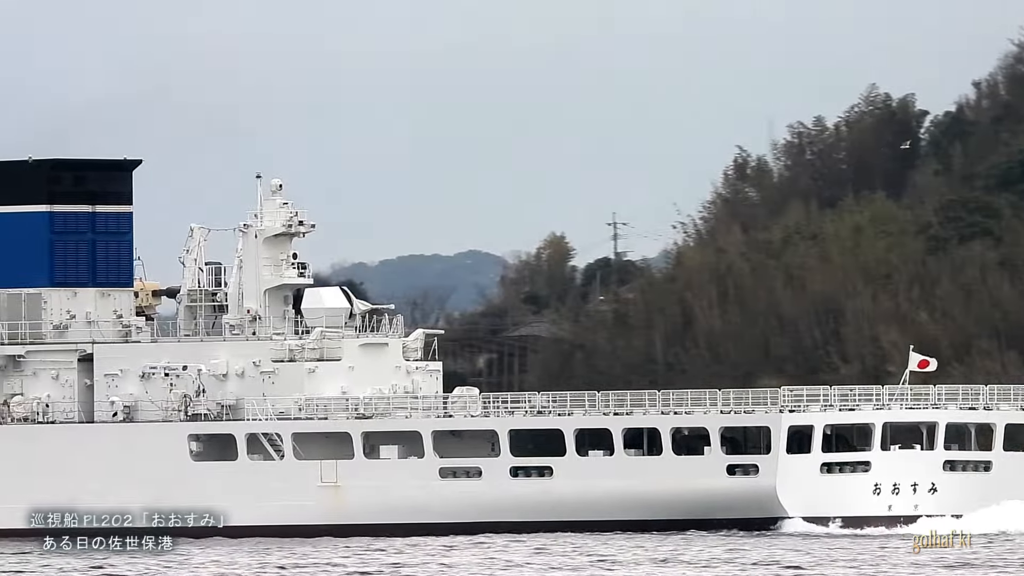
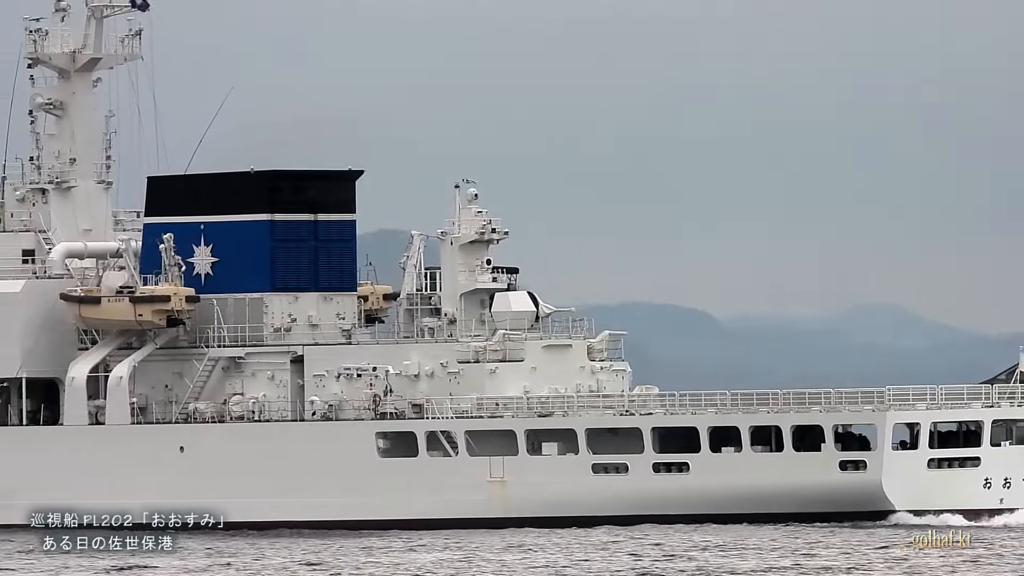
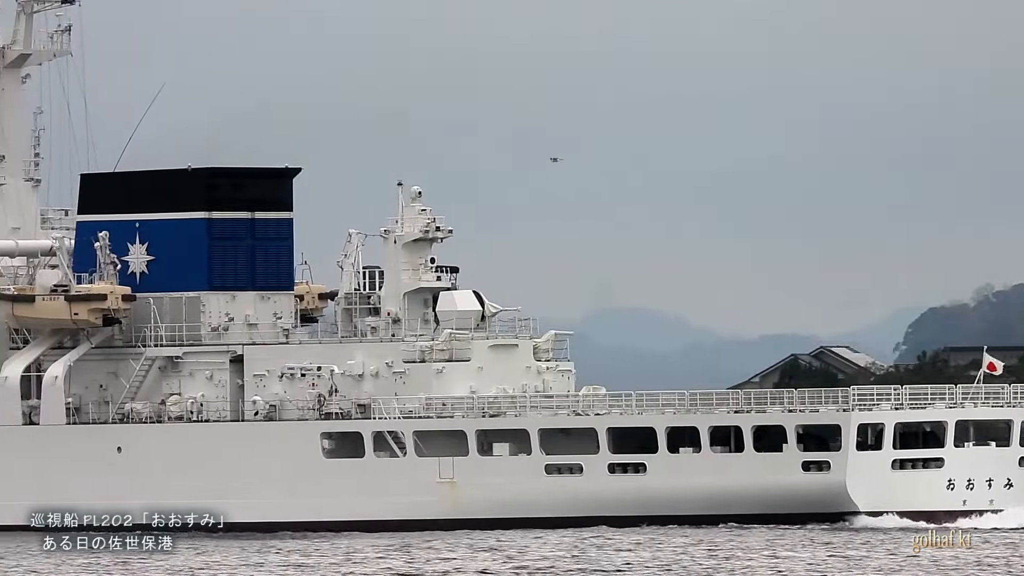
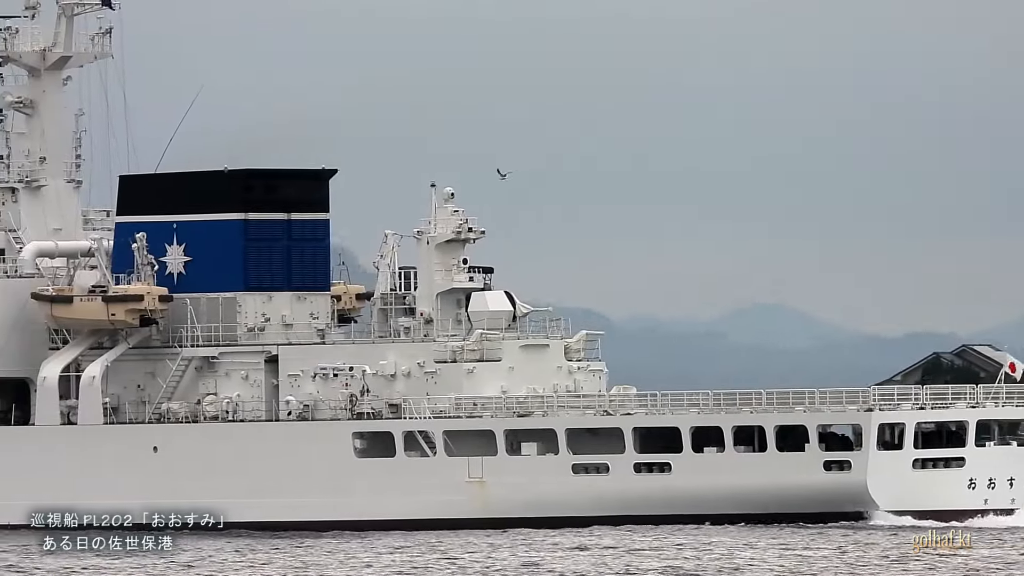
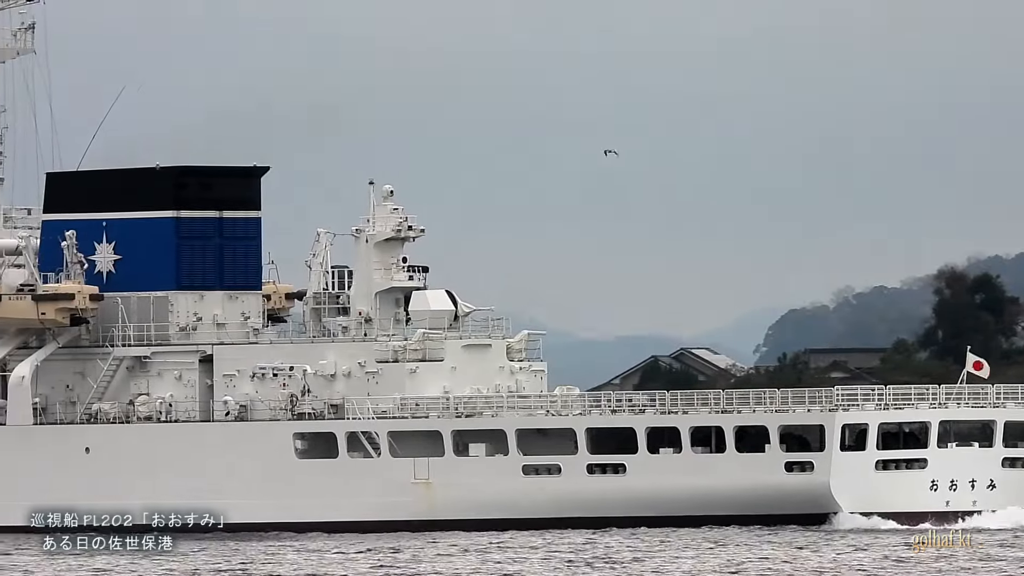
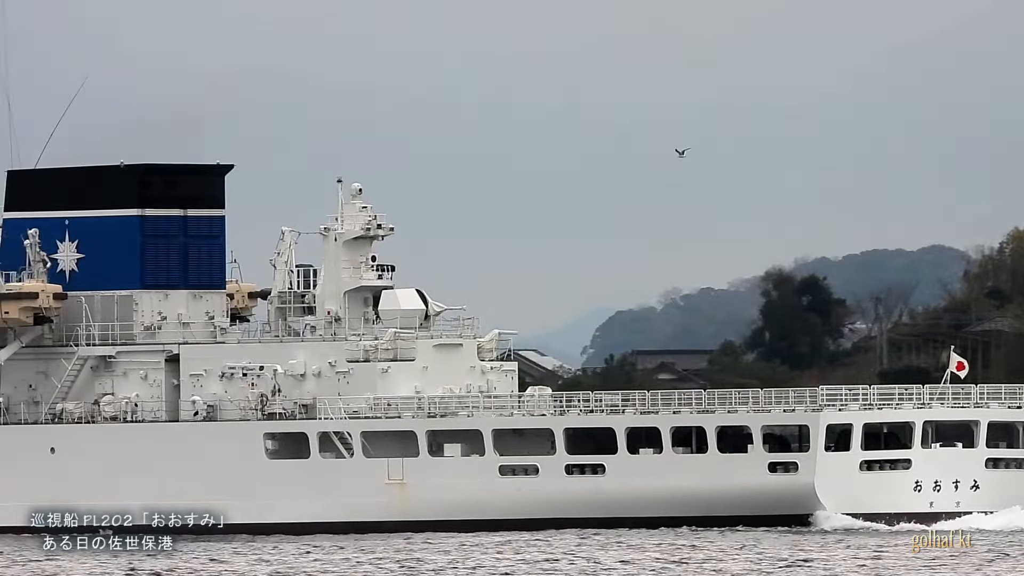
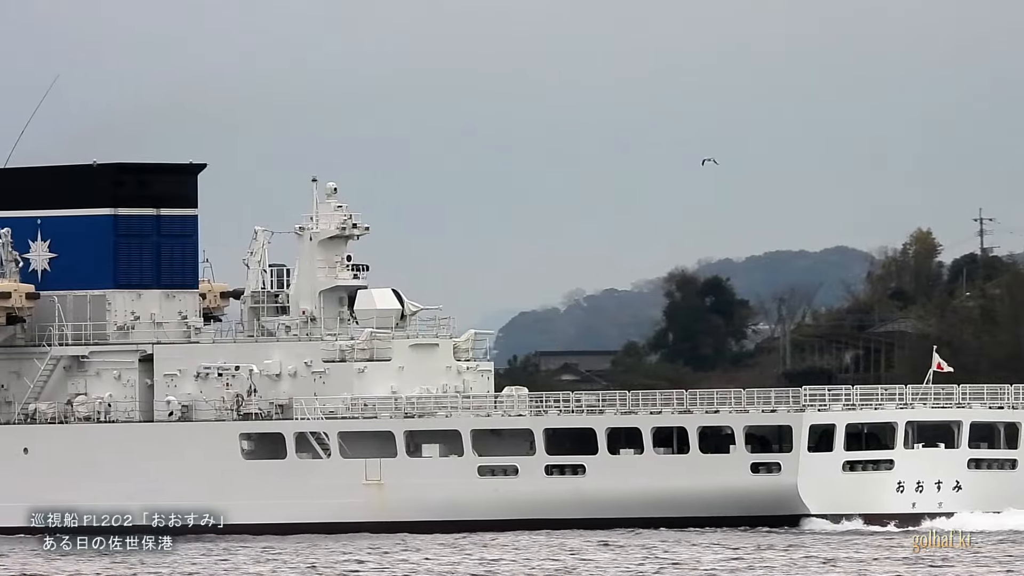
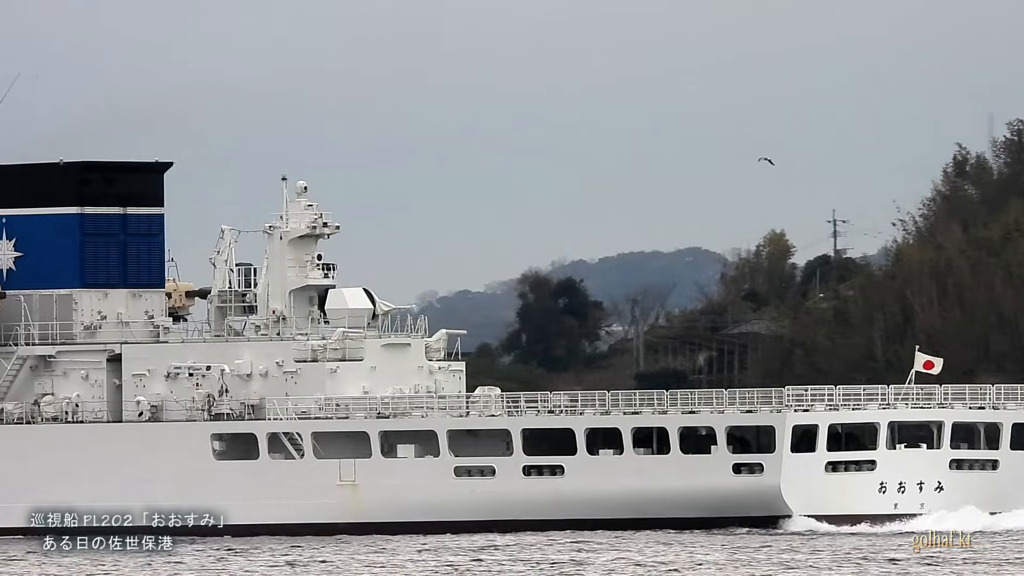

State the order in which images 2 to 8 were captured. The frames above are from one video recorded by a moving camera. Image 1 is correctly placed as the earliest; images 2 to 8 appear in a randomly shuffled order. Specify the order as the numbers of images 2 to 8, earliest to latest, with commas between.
8, 7, 6, 5, 3, 4, 2
